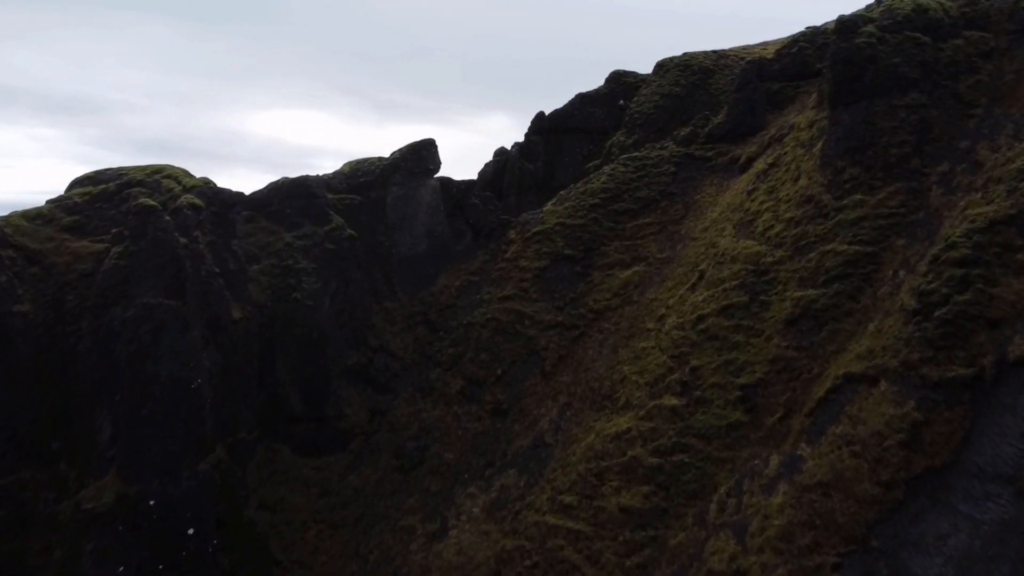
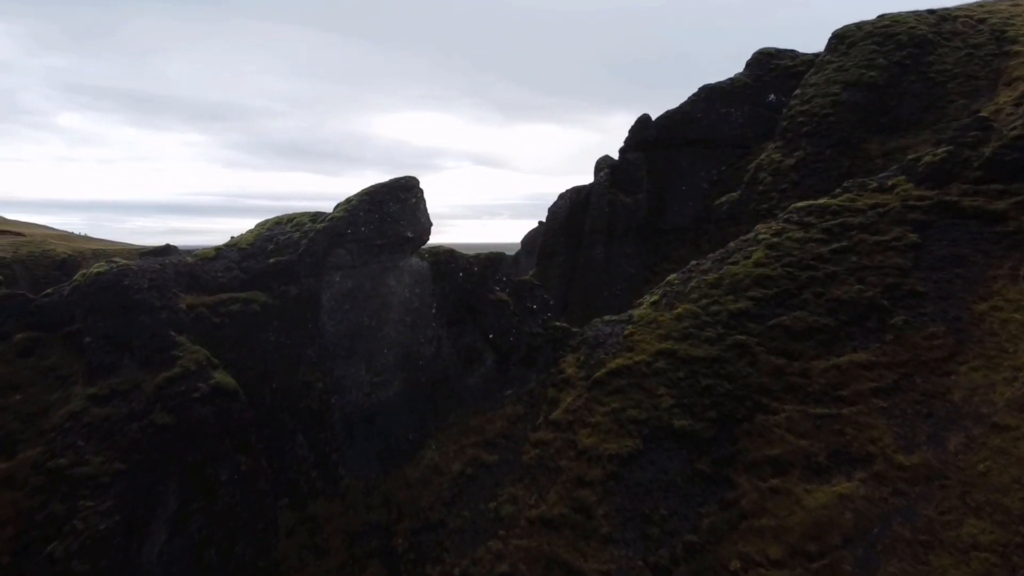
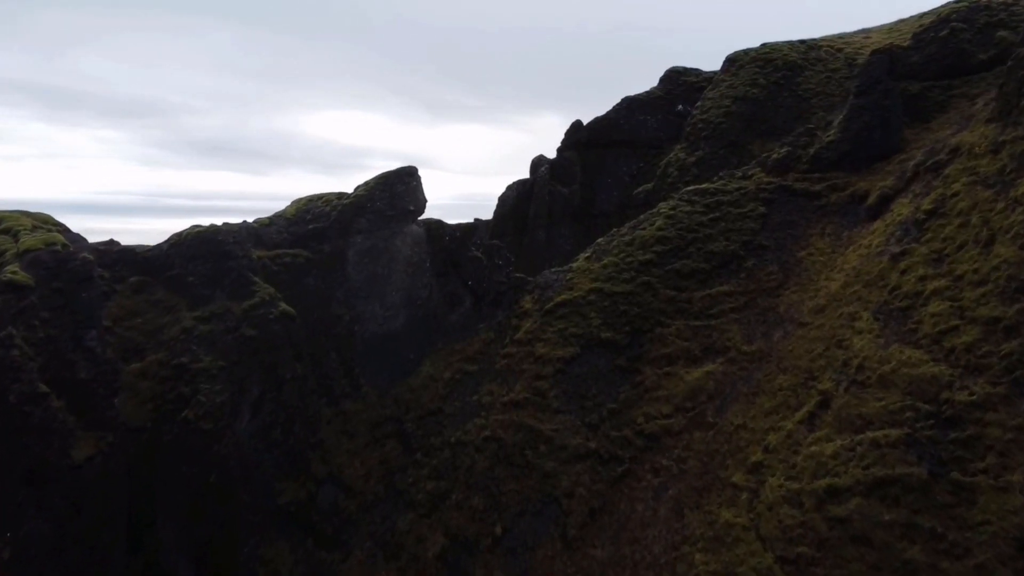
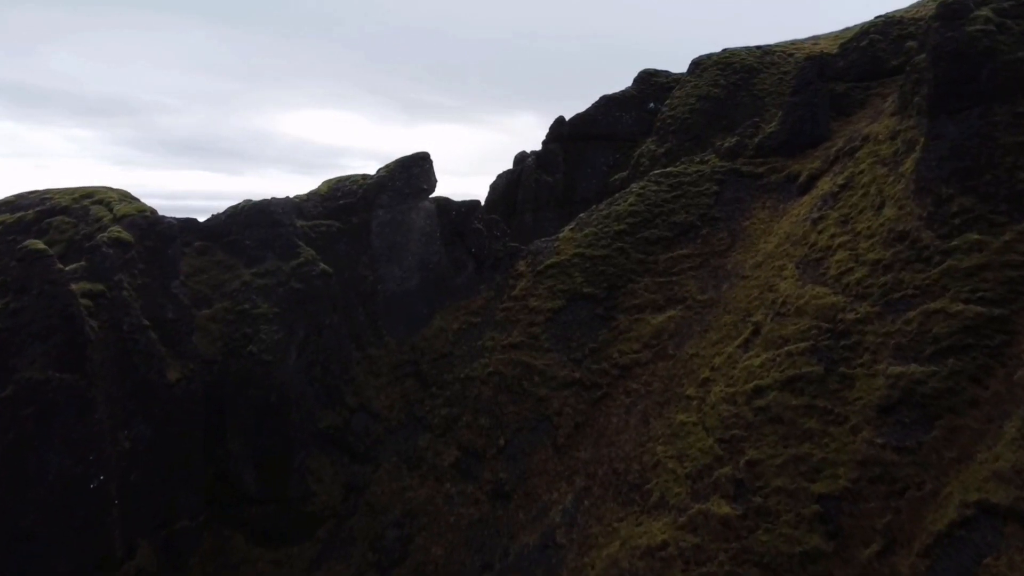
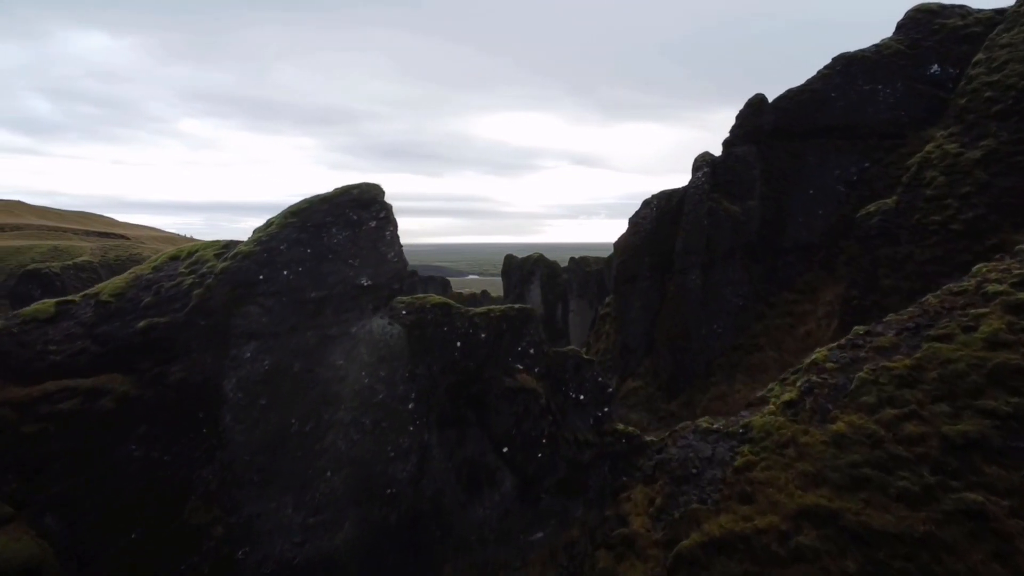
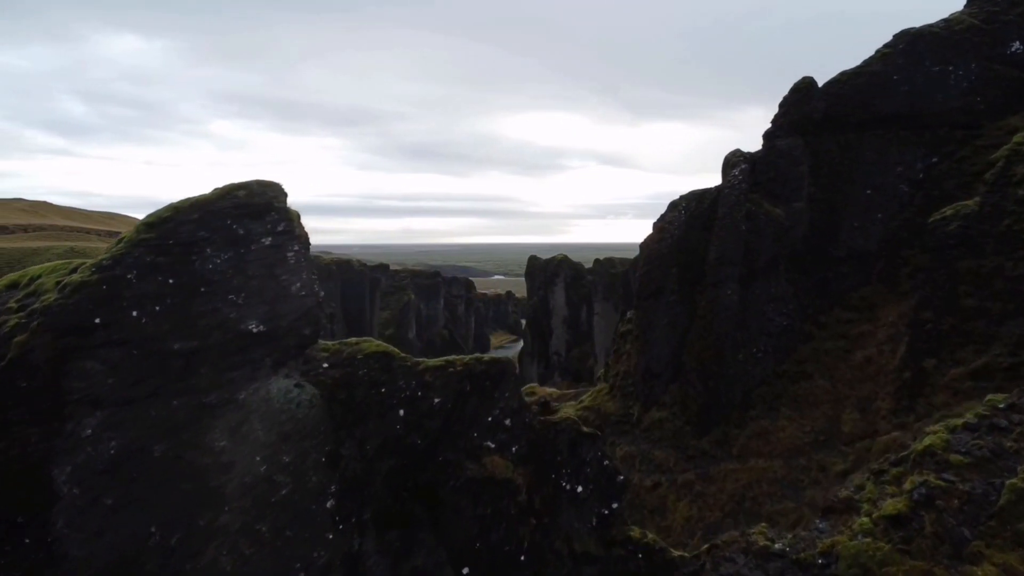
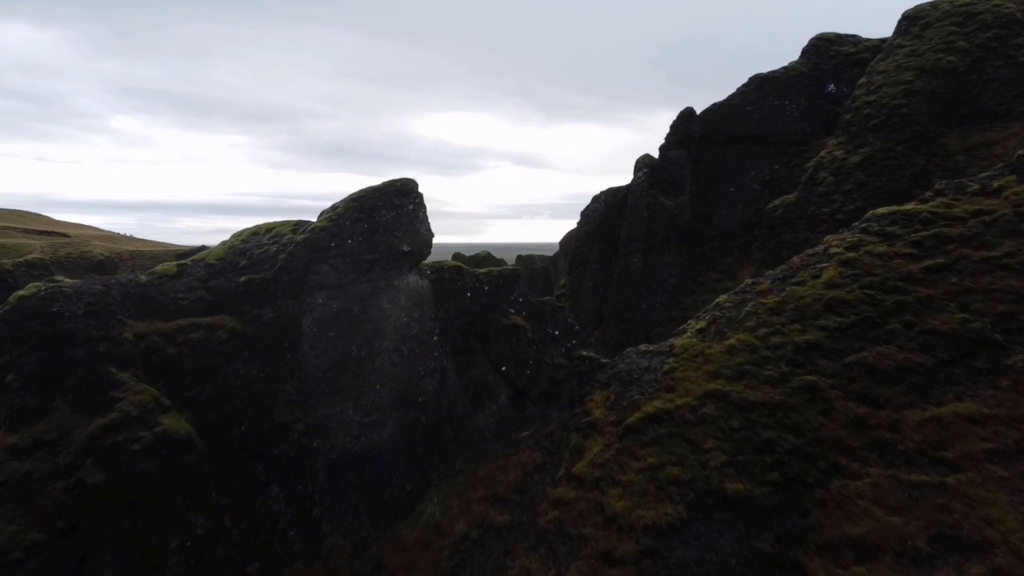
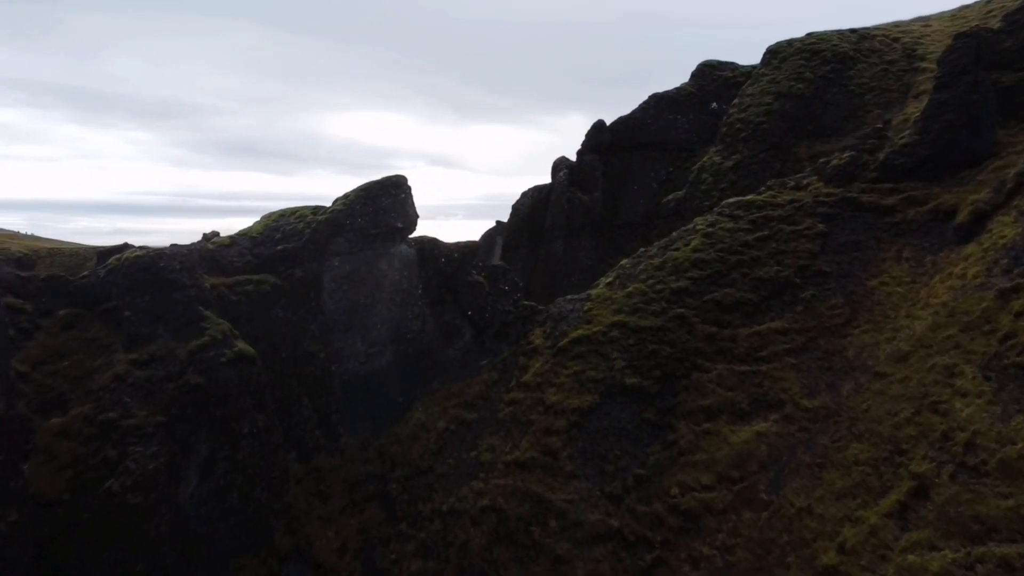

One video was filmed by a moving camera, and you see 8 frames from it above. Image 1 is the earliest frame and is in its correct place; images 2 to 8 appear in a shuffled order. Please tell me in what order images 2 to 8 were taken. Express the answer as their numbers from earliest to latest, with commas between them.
4, 3, 8, 2, 7, 5, 6
